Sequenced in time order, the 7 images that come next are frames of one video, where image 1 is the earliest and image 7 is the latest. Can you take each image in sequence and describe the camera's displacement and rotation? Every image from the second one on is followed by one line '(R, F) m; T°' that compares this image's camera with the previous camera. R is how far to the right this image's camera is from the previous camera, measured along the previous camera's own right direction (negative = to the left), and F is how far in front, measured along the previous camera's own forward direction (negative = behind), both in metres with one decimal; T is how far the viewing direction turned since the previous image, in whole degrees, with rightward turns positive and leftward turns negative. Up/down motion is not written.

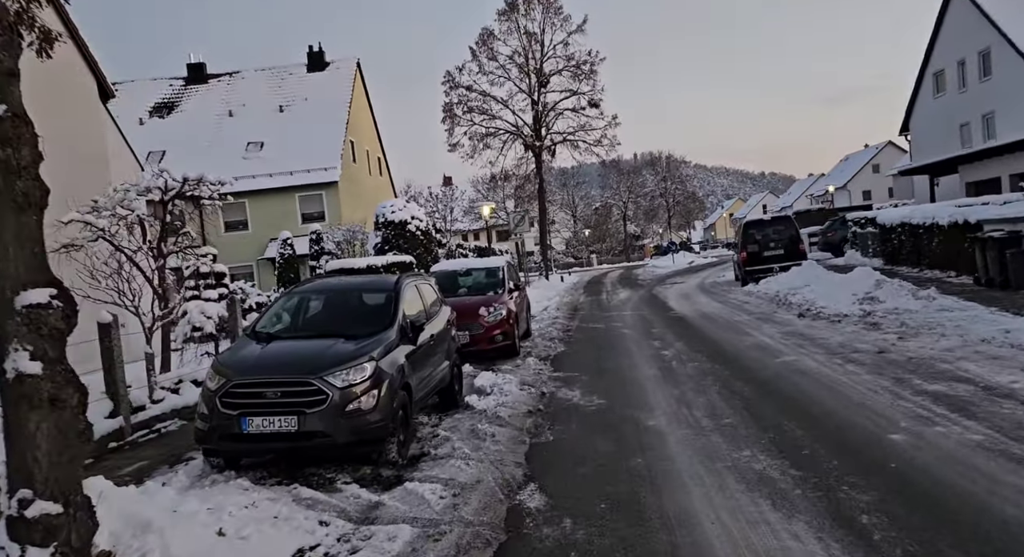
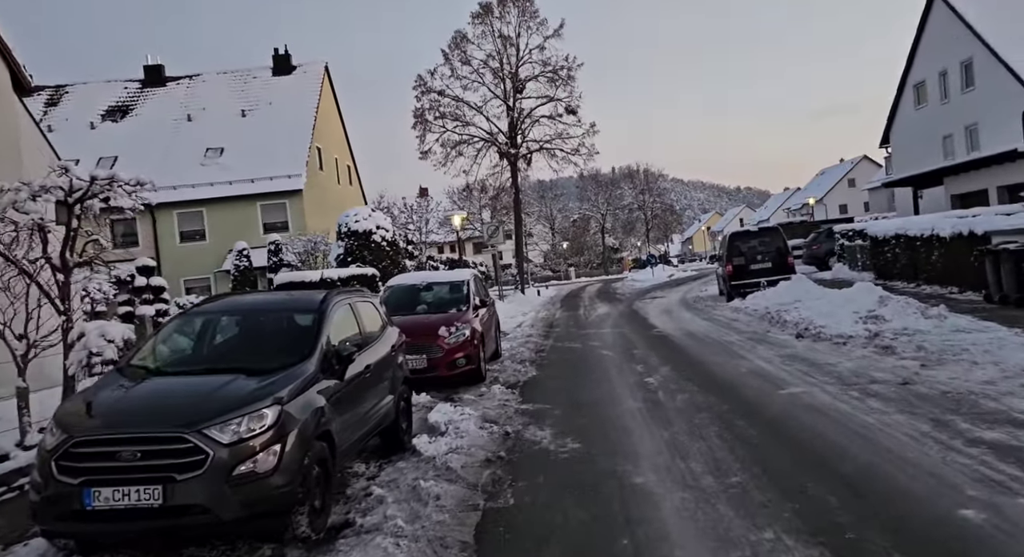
(+0.2, +1.4) m; +2°
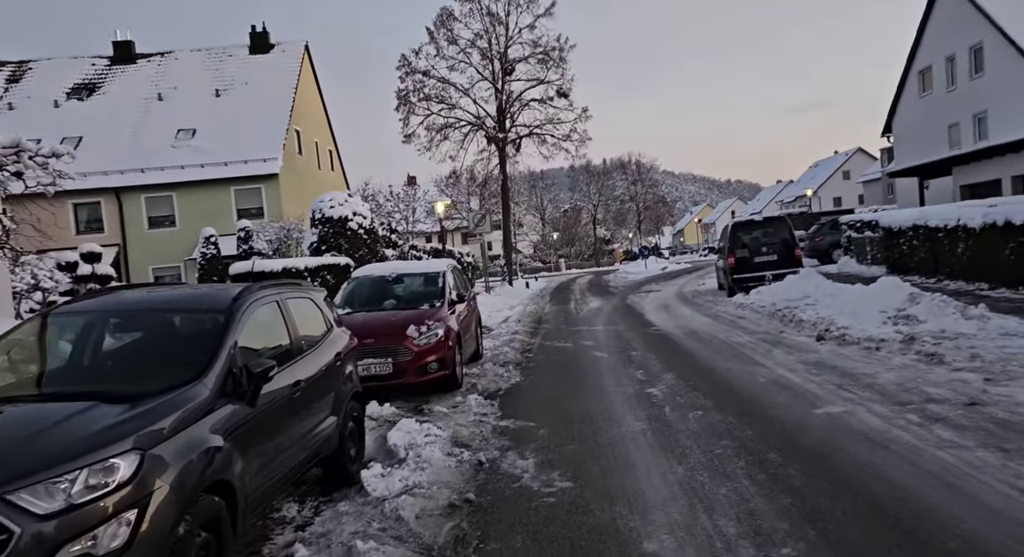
(+0.1, +1.4) m; +1°
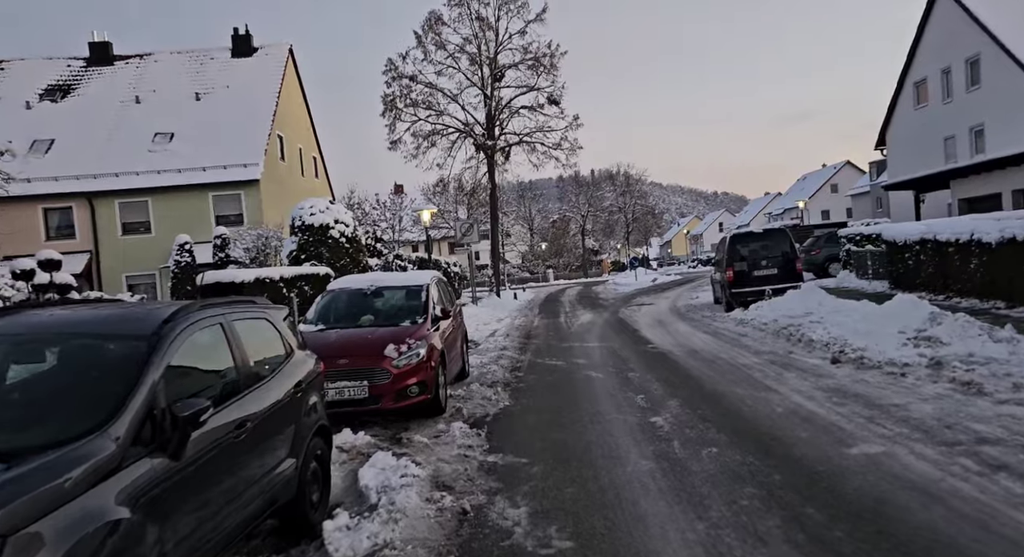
(0.0, +0.8) m; +1°
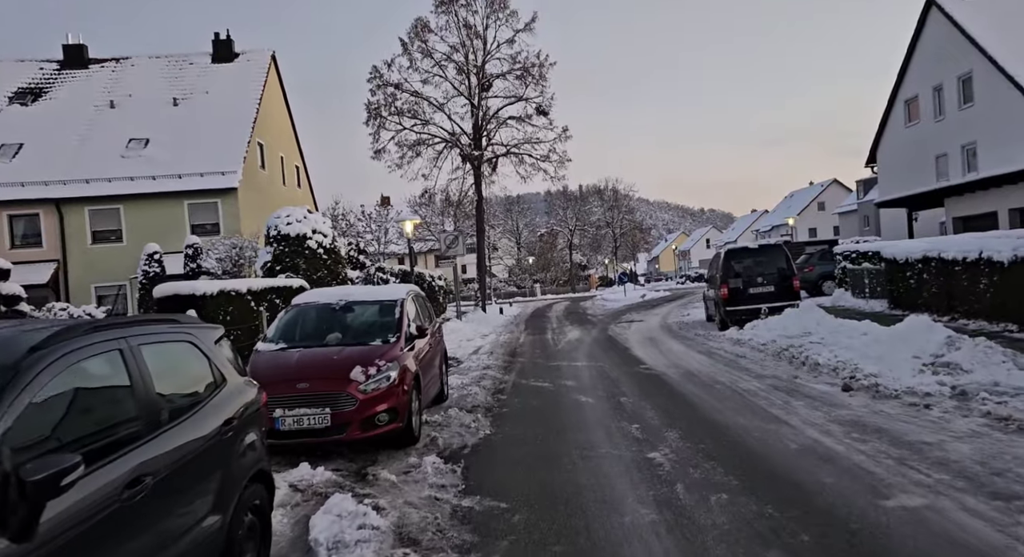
(0.0, +0.8) m; +1°
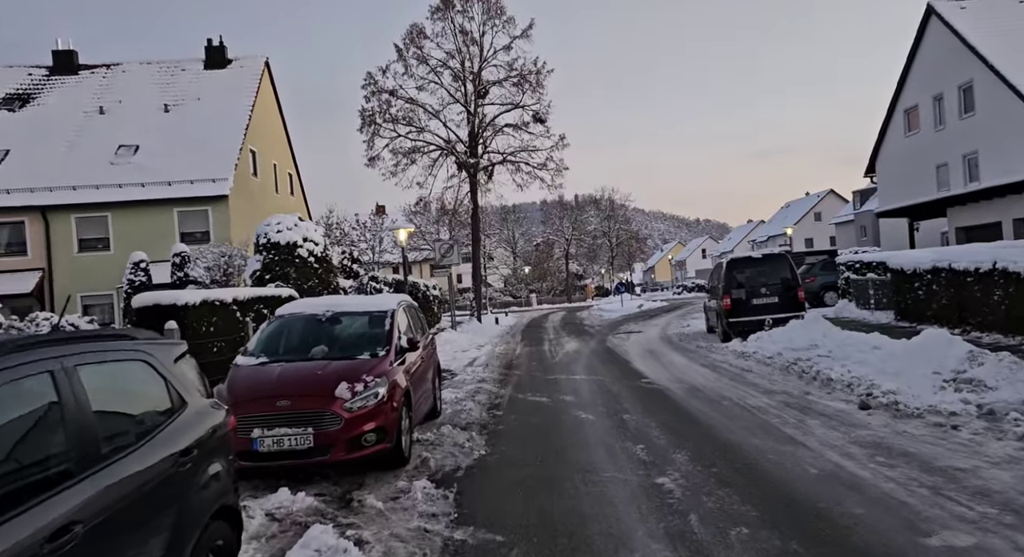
(0.0, +0.5) m; 0°
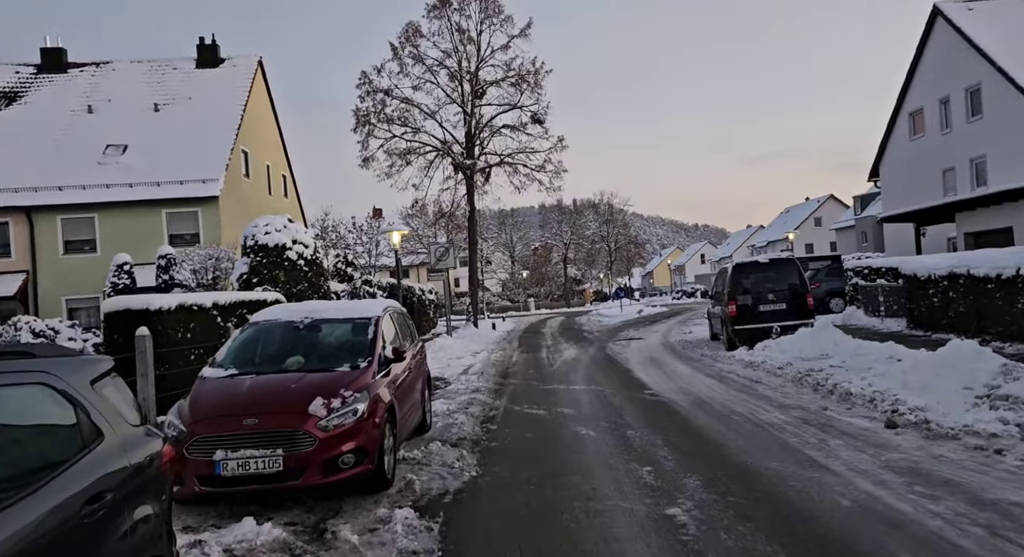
(0.0, +0.7) m; 0°
